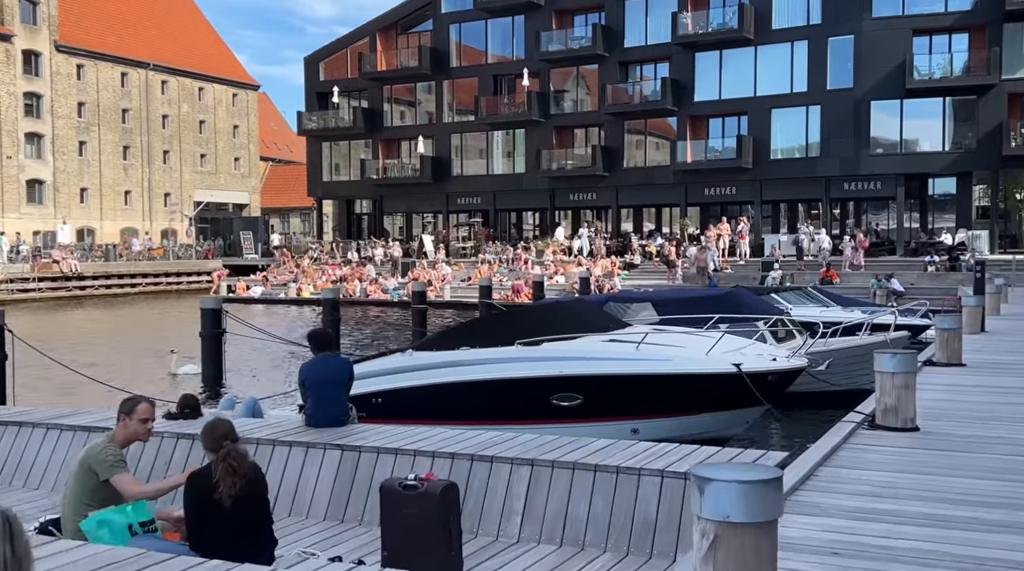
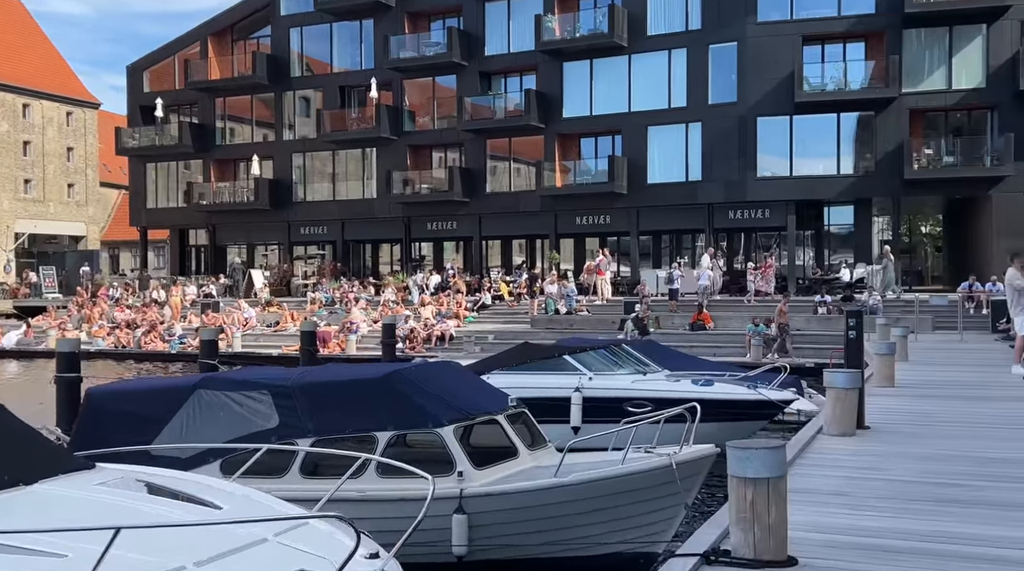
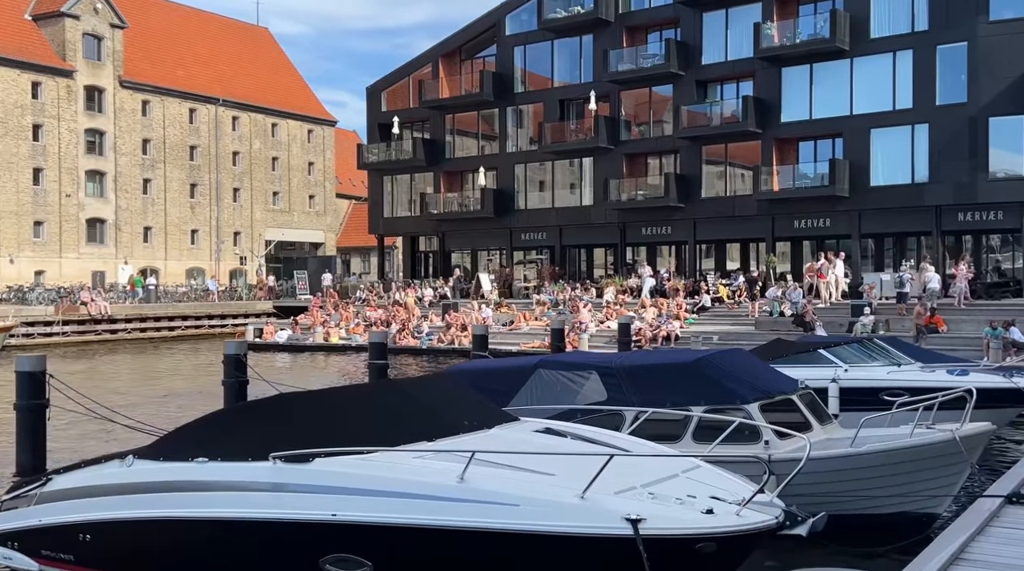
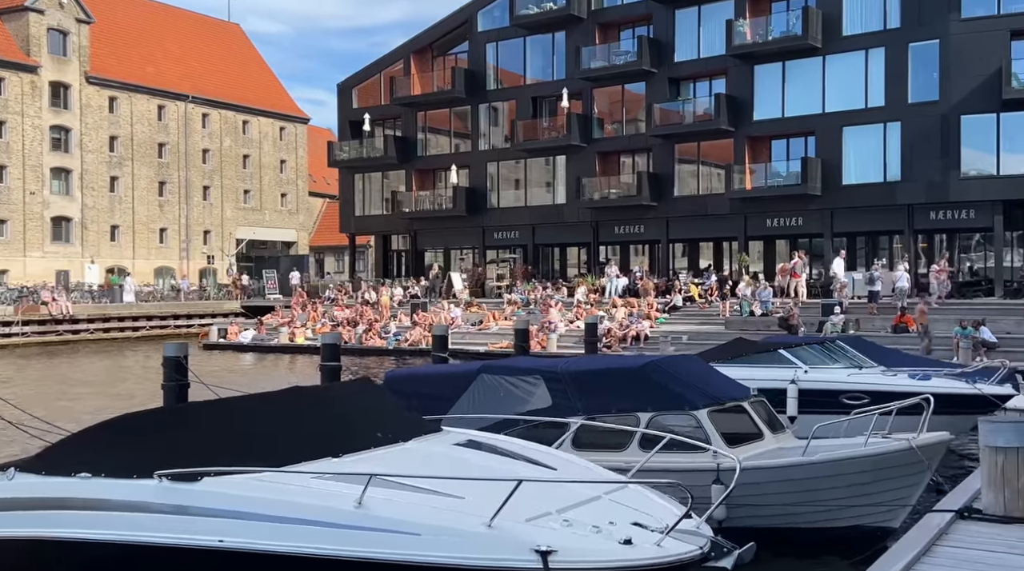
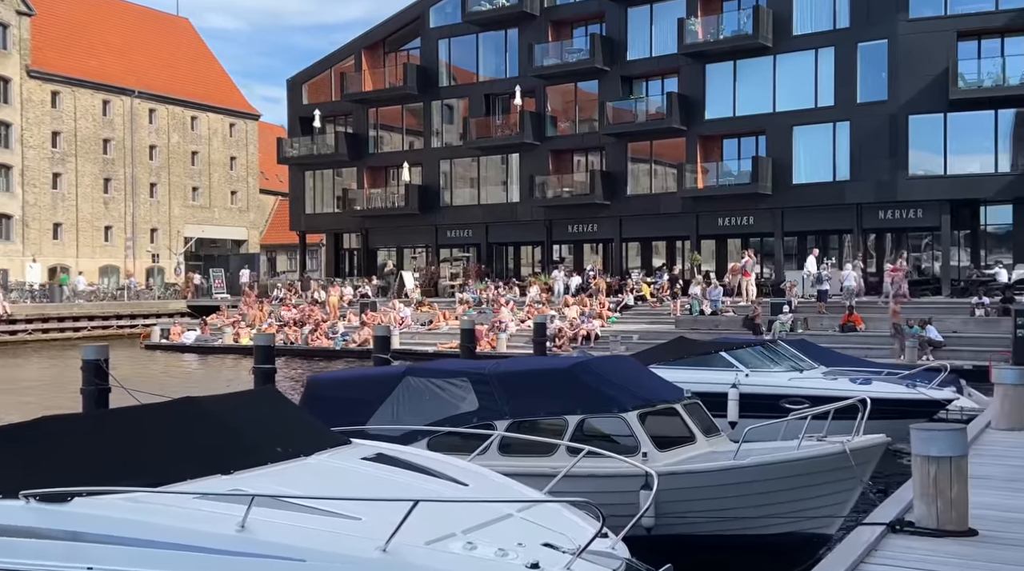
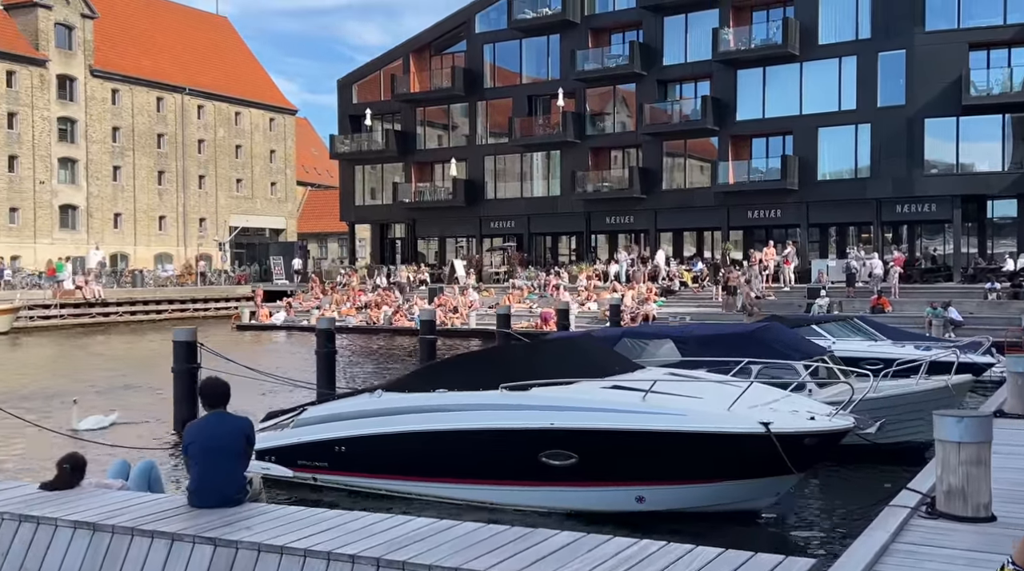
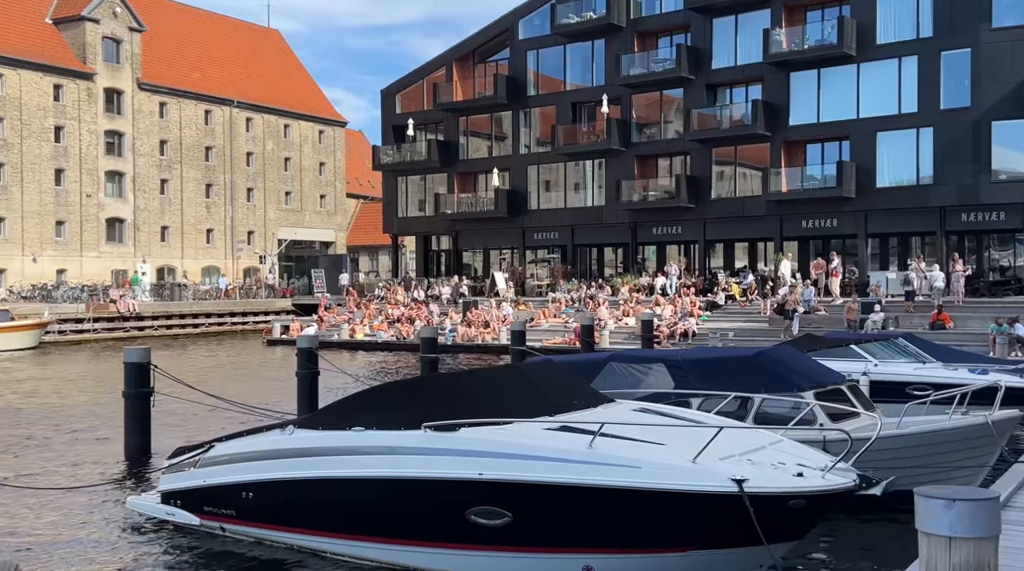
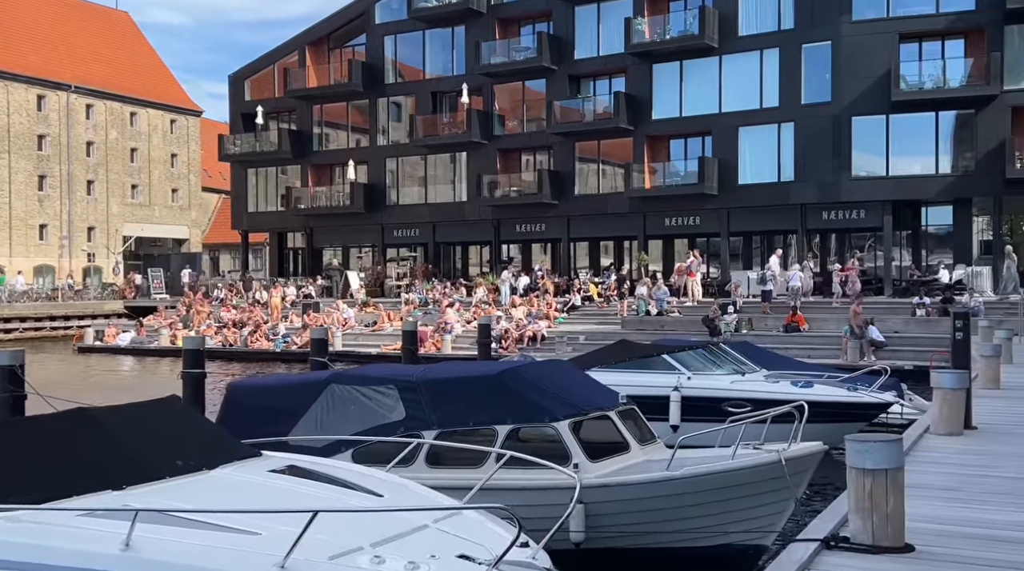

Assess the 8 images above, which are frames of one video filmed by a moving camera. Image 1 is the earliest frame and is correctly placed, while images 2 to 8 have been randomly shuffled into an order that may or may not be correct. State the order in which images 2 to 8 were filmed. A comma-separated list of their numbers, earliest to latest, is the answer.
6, 7, 3, 4, 5, 8, 2
